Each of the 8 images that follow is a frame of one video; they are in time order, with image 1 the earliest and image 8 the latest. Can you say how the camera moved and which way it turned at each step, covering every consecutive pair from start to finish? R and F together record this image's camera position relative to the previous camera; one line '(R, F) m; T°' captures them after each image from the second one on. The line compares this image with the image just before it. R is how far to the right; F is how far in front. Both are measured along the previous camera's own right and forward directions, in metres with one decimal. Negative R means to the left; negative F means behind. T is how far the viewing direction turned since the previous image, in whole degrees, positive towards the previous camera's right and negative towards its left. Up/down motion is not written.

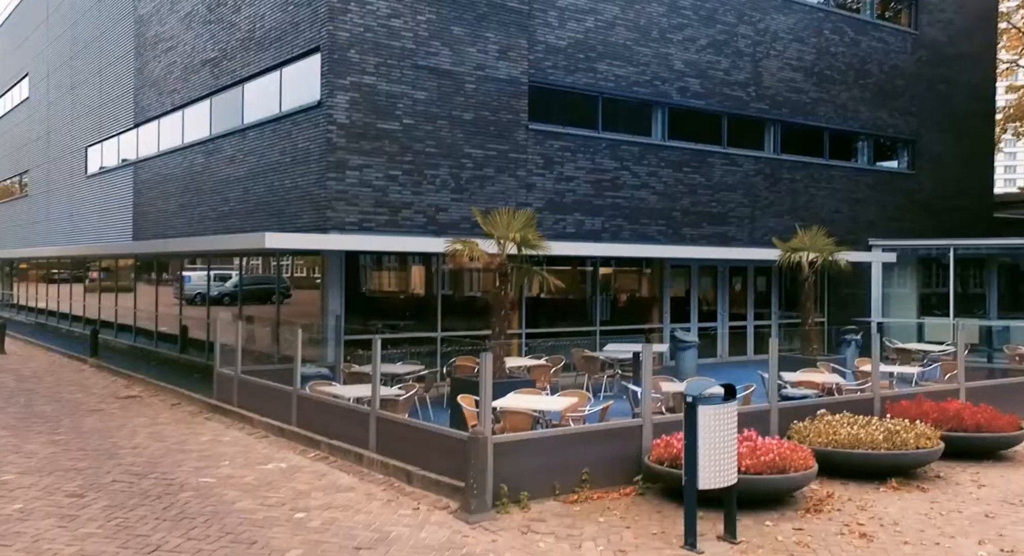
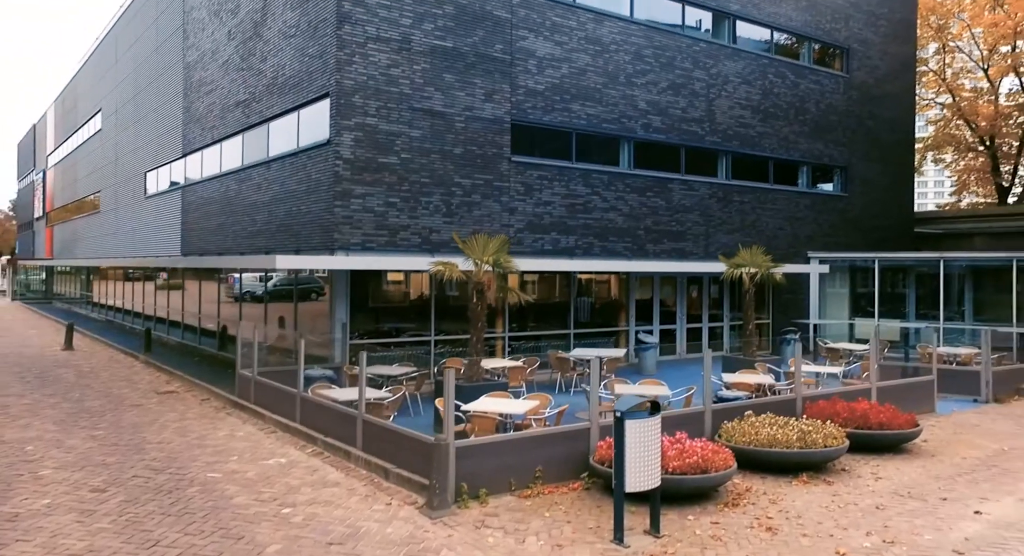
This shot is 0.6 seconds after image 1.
(0.0, -1.4) m; +1°
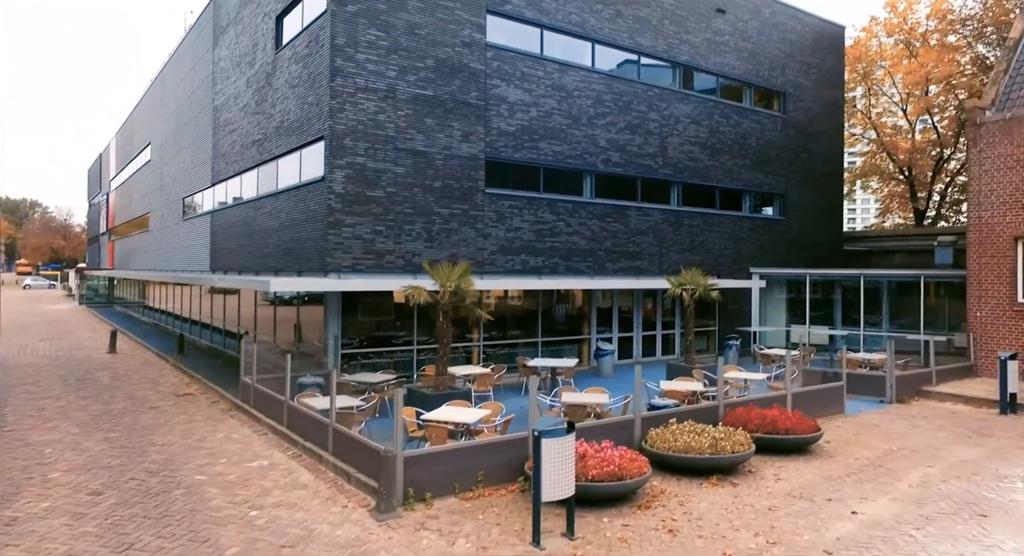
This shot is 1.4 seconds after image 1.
(+0.3, -1.6) m; +1°
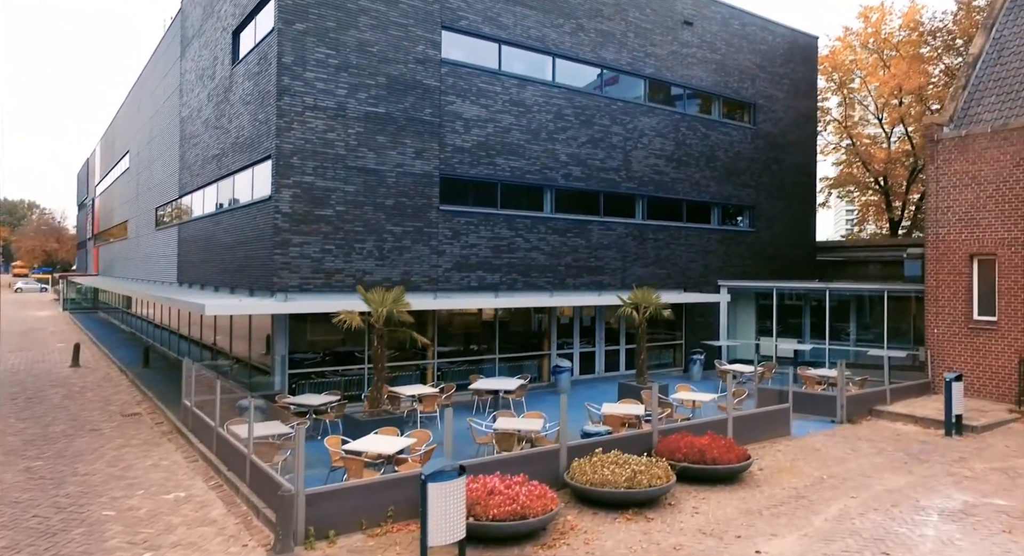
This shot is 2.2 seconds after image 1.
(+1.1, 0.0) m; 0°
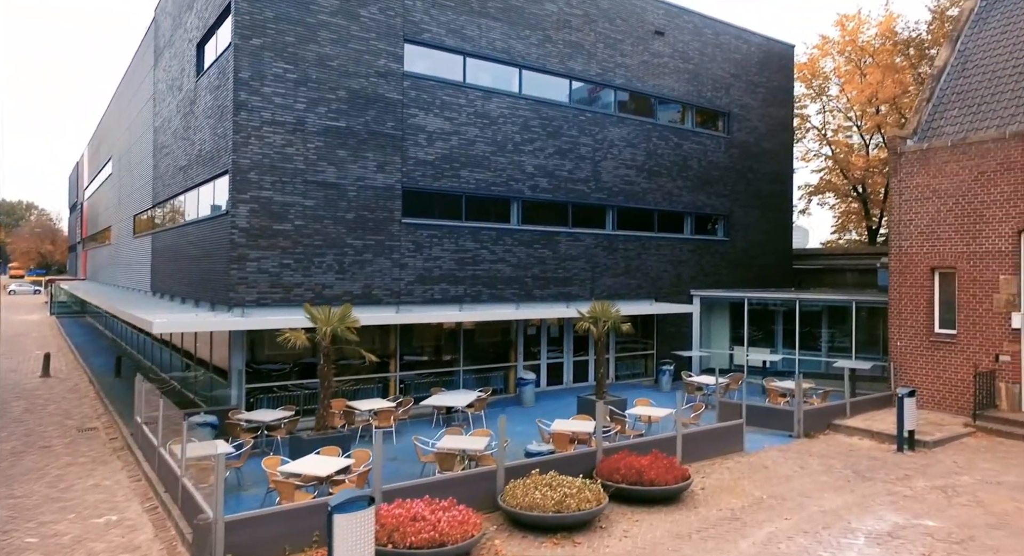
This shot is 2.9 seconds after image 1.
(+0.9, 0.0) m; 0°
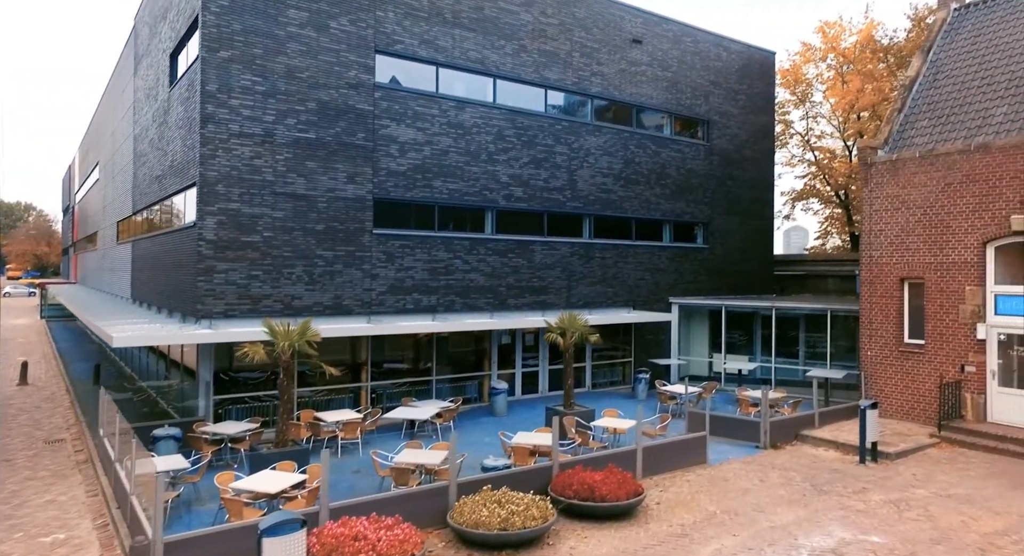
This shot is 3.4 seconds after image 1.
(+0.7, -0.1) m; 0°
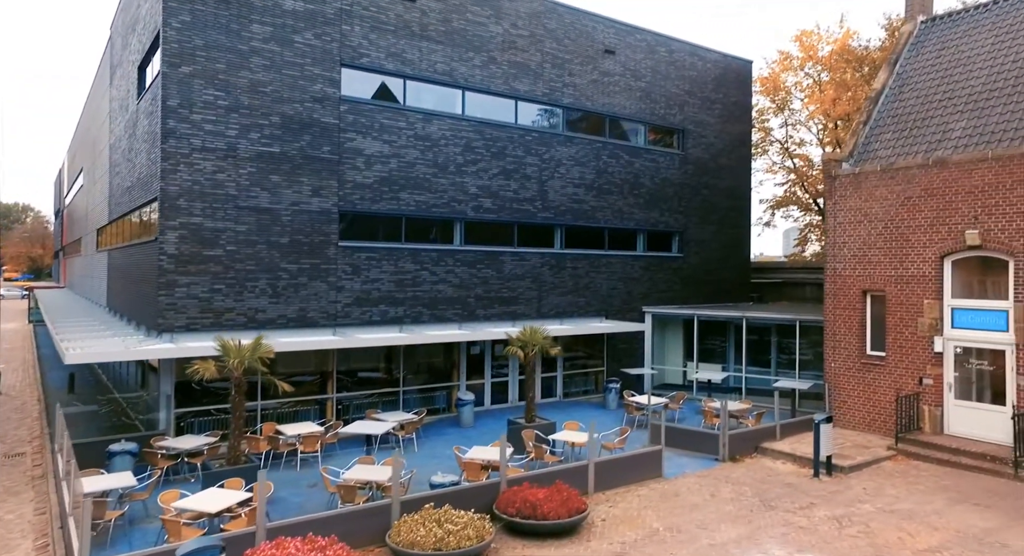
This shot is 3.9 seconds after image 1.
(+0.8, -0.1) m; 0°
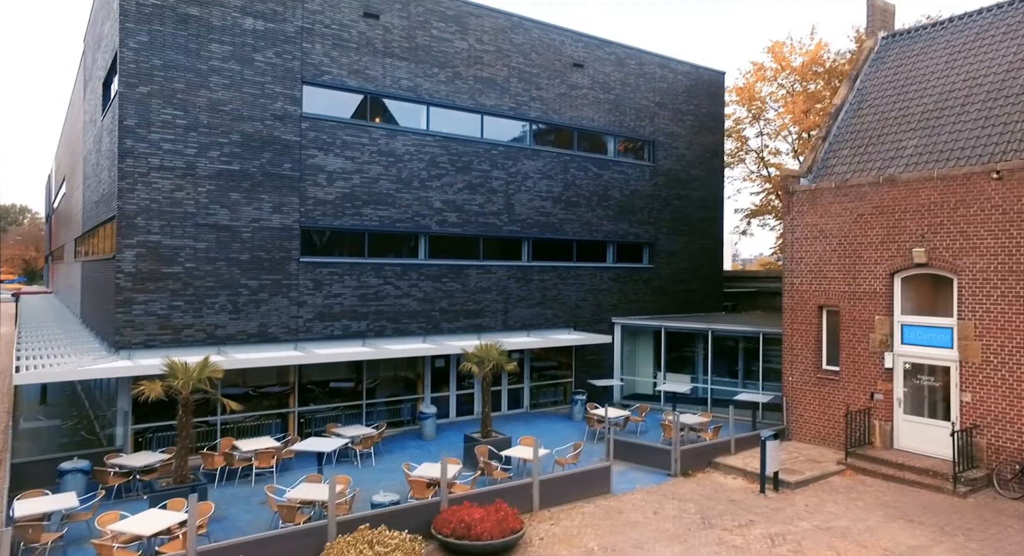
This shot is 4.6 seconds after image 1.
(+1.0, -0.2) m; 0°
